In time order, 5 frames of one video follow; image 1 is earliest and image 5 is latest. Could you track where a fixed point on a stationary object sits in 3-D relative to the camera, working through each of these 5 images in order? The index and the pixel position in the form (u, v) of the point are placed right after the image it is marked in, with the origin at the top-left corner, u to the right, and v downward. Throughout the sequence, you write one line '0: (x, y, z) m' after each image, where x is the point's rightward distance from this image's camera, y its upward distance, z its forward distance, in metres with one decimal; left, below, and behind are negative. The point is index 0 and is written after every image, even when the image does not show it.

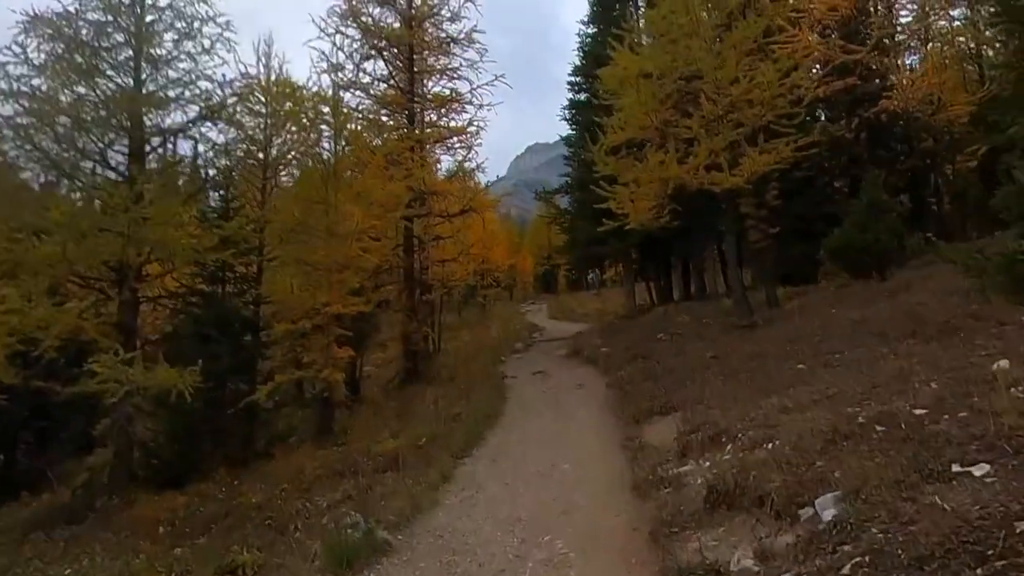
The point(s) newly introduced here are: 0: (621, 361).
0: (+2.3, -1.5, +14.7) m
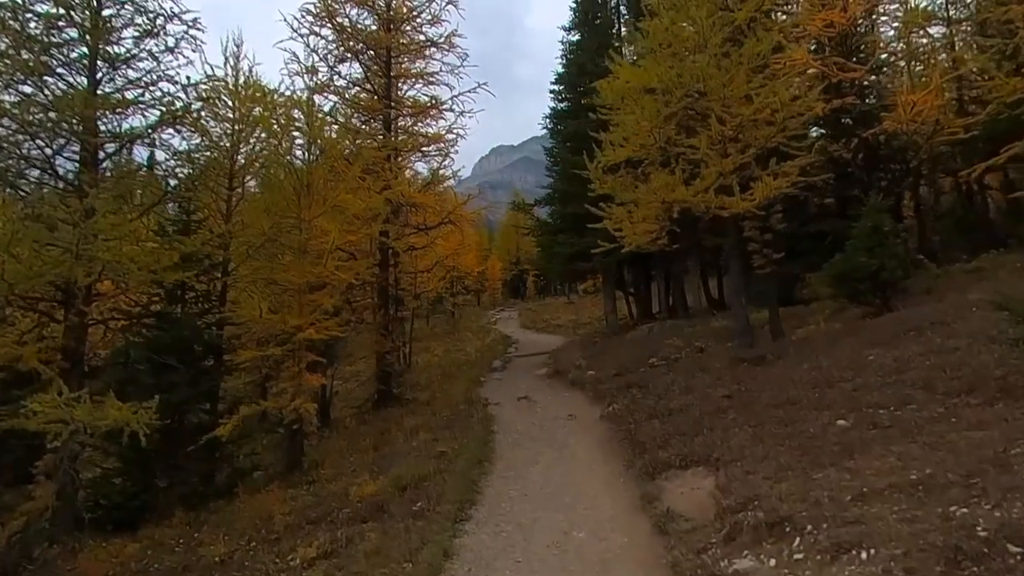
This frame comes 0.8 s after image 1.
0: (+2.0, -2.0, +13.9) m
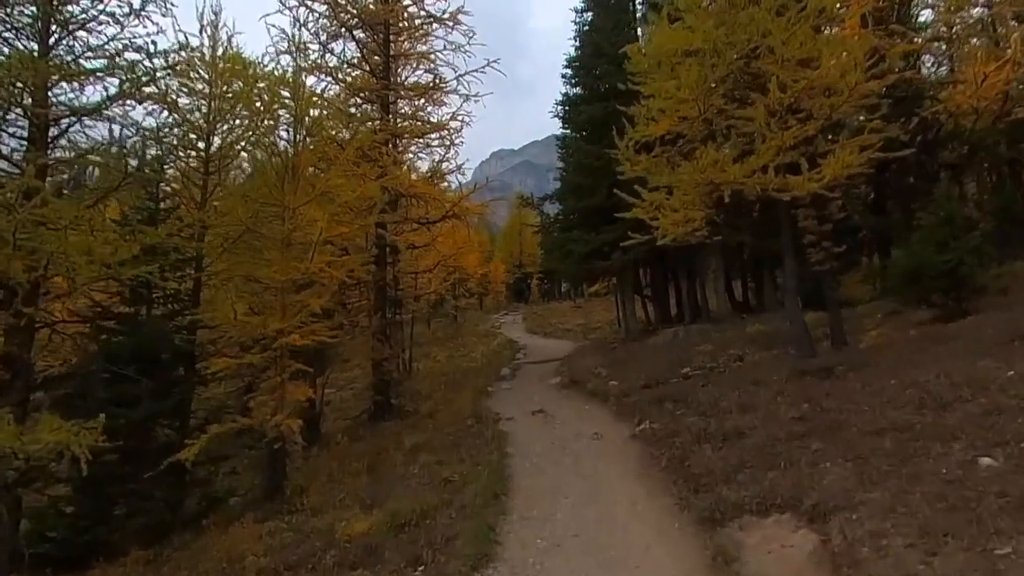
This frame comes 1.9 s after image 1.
0: (+2.2, -1.9, +12.1) m
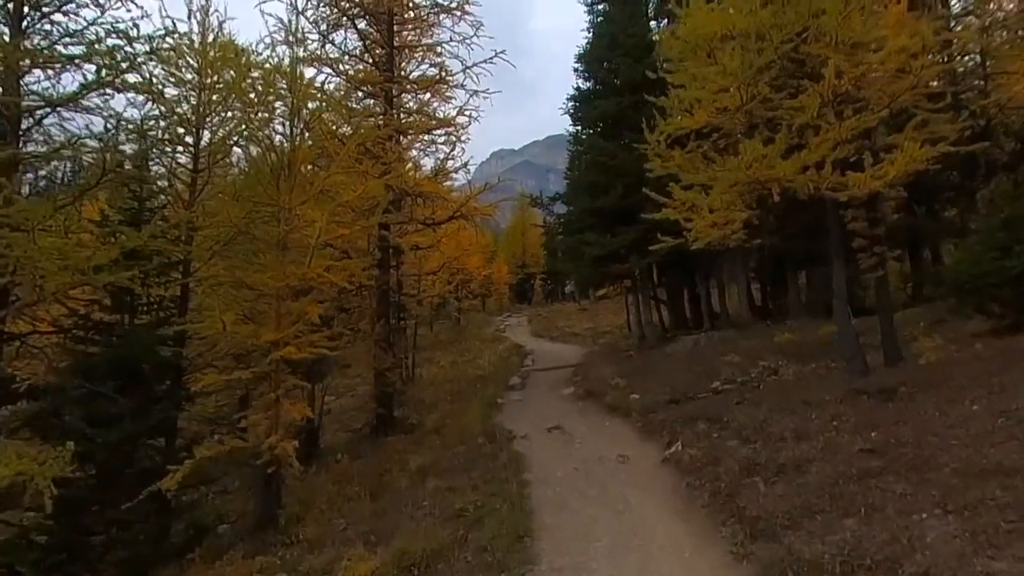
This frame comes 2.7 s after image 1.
0: (+2.5, -2.1, +11.1) m
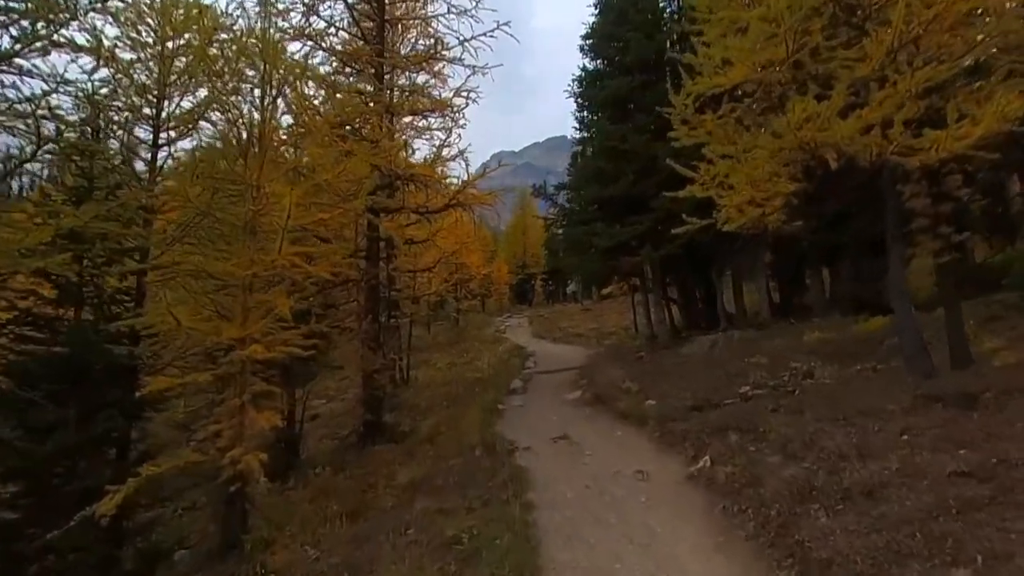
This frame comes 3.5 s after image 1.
0: (+2.5, -1.9, +9.7) m
